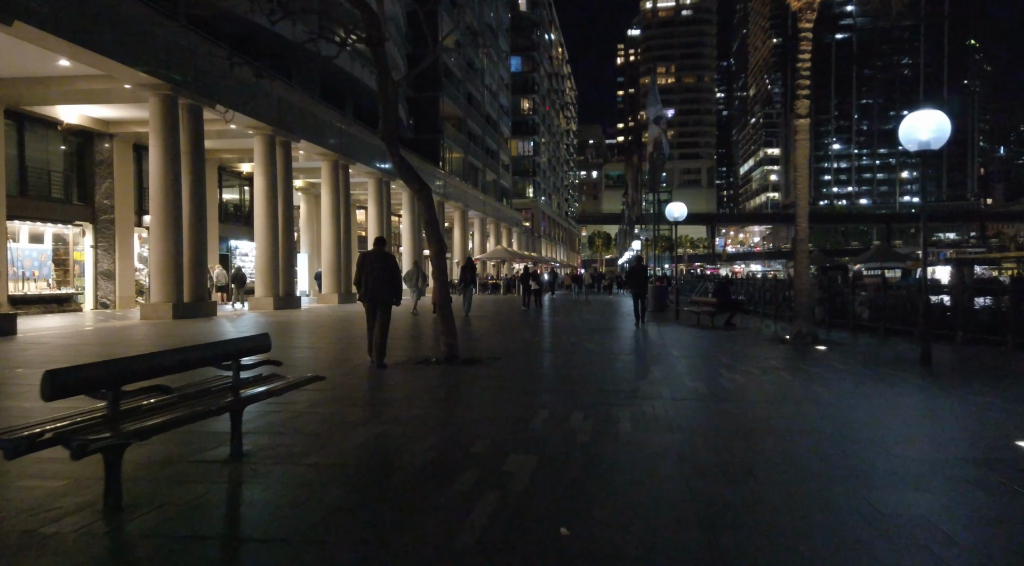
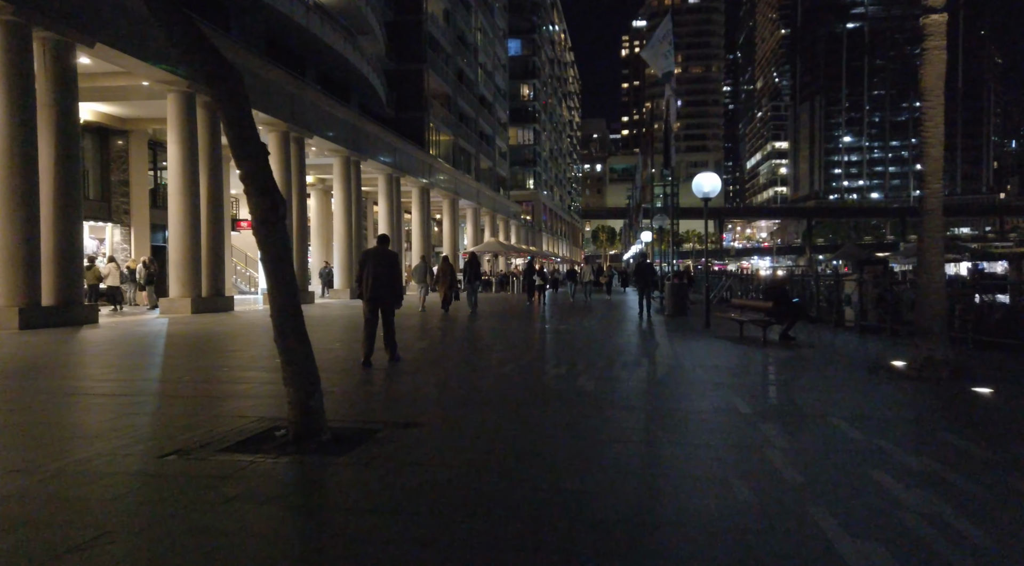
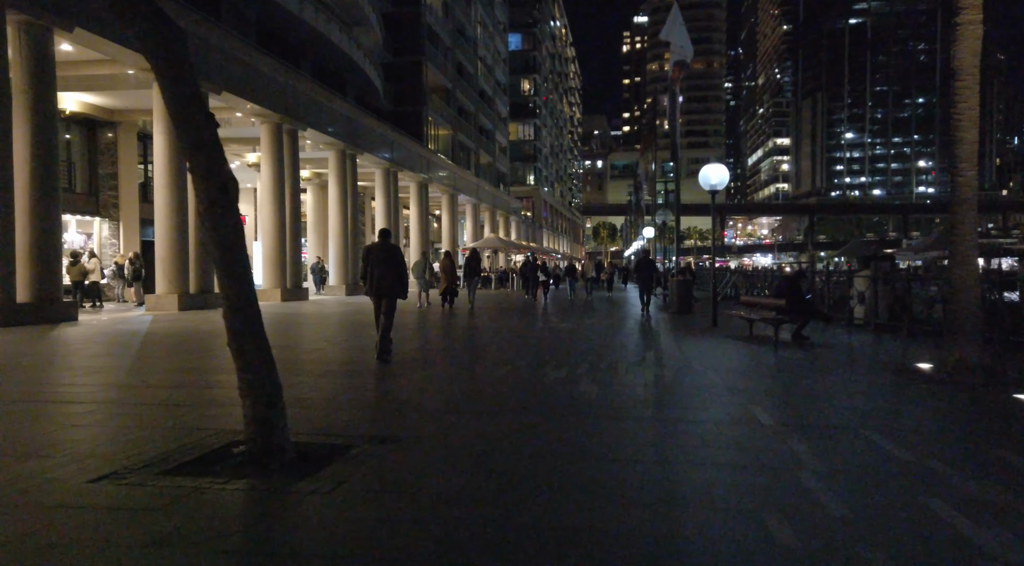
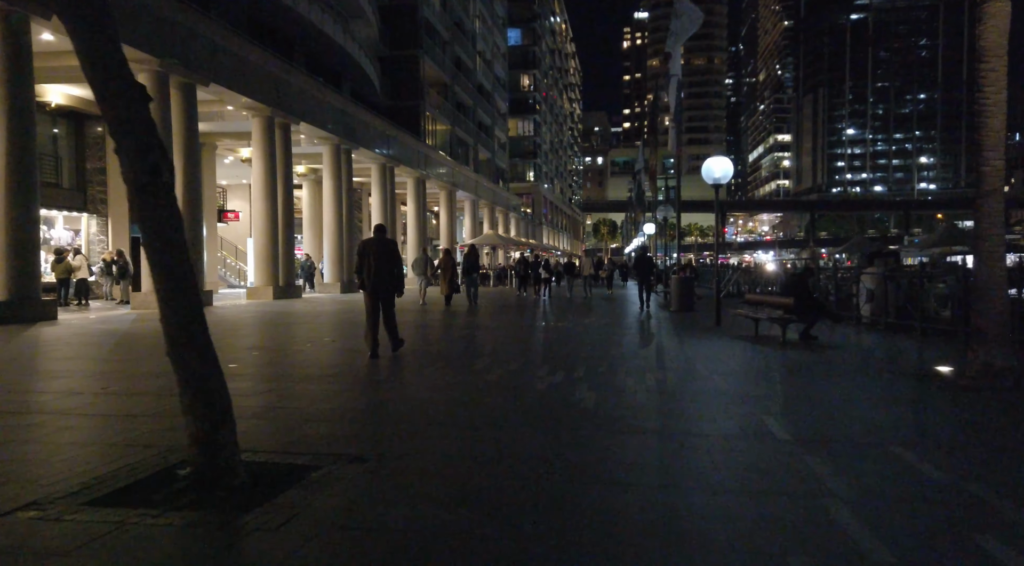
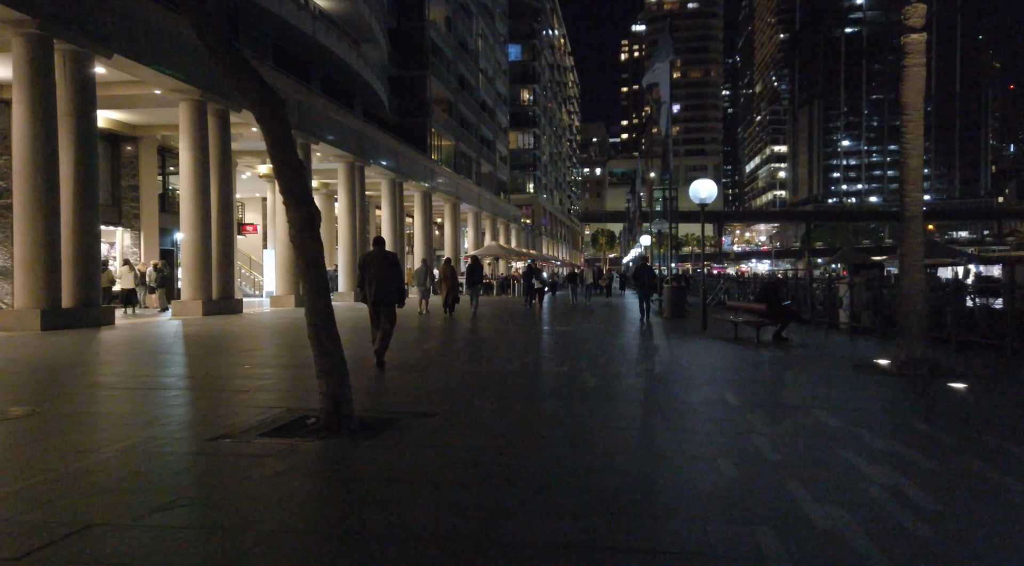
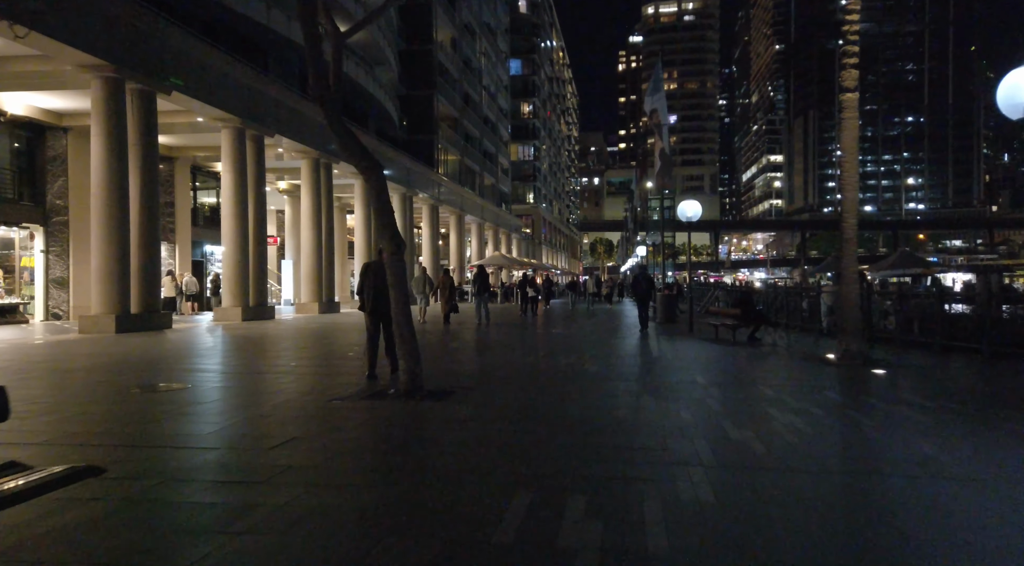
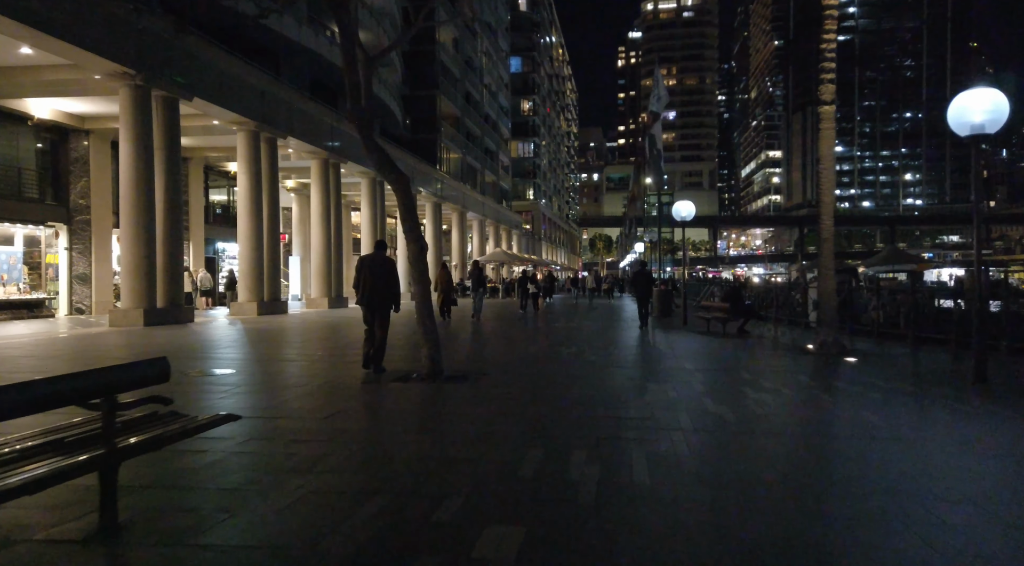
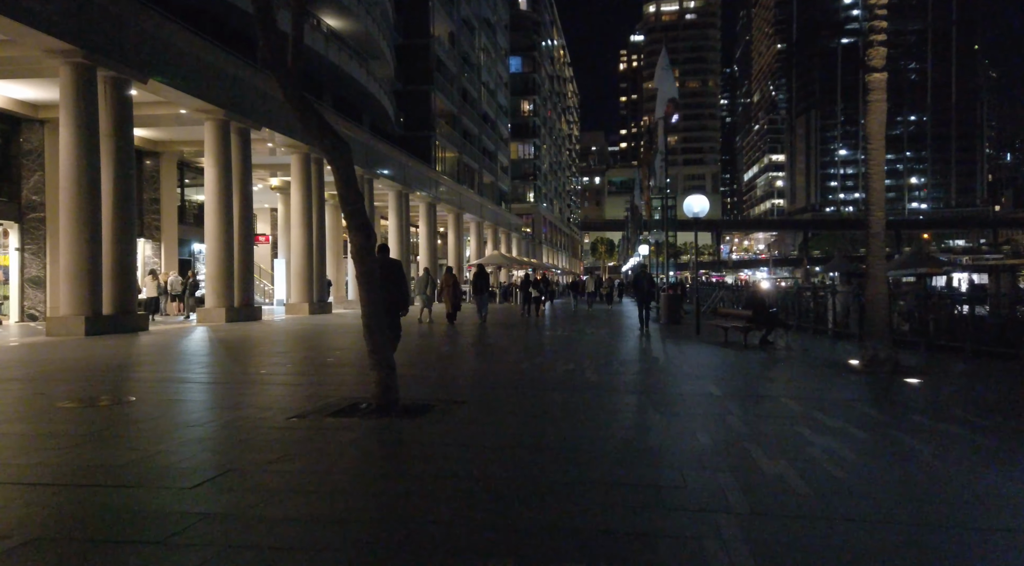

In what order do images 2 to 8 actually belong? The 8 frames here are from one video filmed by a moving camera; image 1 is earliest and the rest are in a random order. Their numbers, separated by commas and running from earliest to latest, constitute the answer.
7, 6, 8, 5, 2, 3, 4
